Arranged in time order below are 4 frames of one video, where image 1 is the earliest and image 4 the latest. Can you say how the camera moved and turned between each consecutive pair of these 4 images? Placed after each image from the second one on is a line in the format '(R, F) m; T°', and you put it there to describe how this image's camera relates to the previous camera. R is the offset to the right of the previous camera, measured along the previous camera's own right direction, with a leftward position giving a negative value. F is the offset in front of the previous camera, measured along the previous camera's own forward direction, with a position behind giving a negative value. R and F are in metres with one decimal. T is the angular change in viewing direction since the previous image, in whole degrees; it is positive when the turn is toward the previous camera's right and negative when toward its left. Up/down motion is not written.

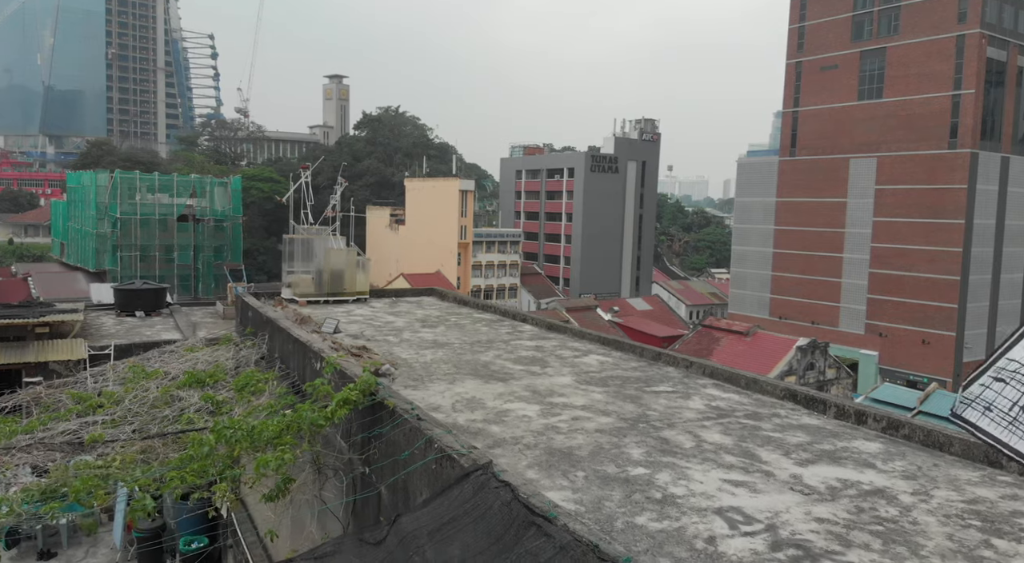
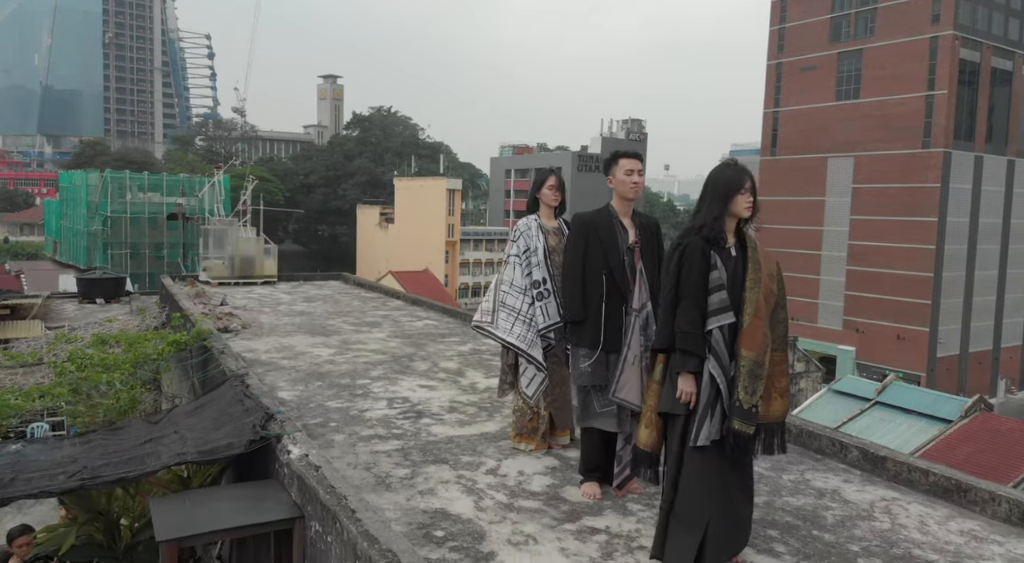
(+1.7, -1.6) m; 0°
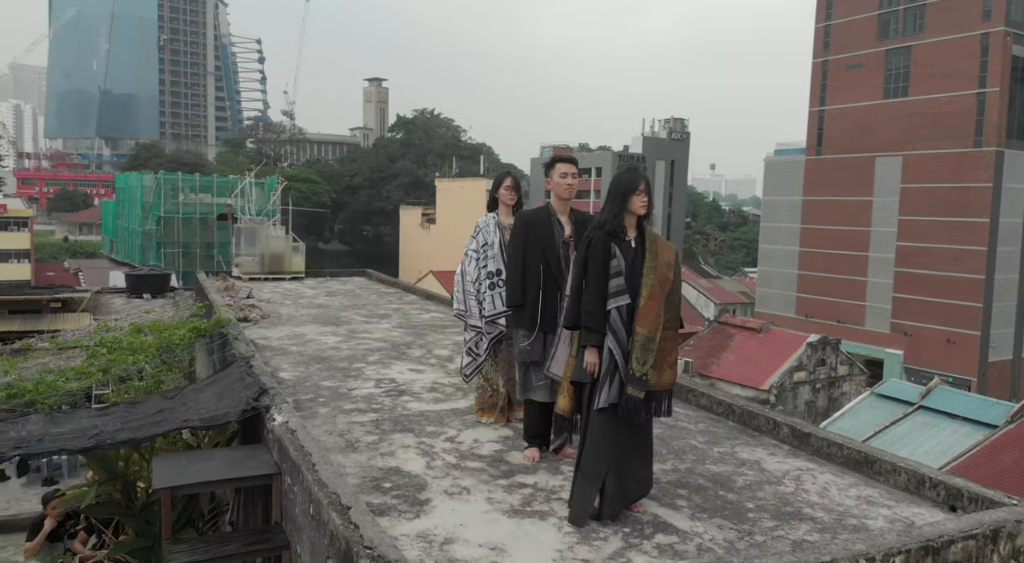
(+0.5, -0.4) m; -3°
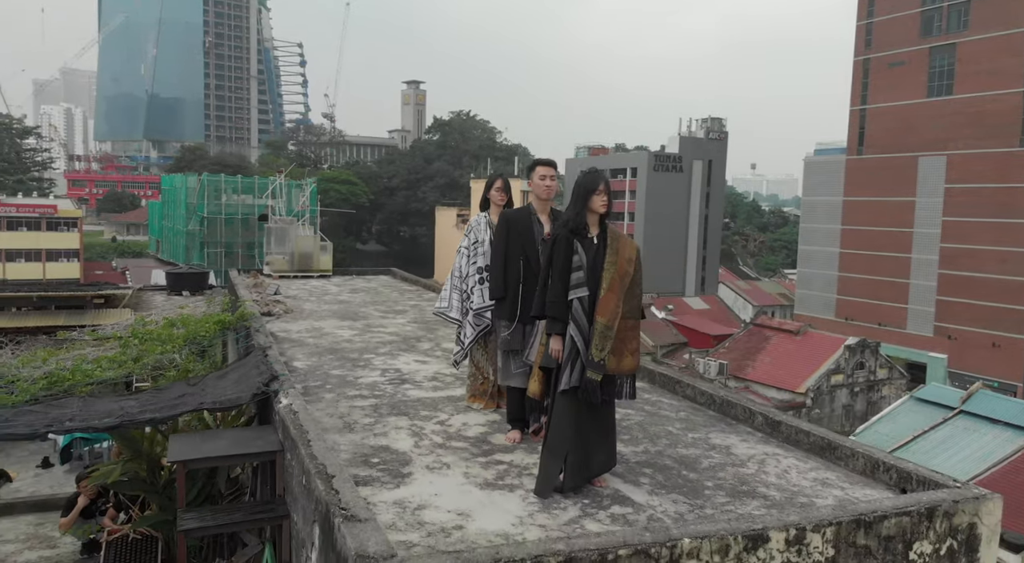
(+0.3, -0.3) m; -3°
